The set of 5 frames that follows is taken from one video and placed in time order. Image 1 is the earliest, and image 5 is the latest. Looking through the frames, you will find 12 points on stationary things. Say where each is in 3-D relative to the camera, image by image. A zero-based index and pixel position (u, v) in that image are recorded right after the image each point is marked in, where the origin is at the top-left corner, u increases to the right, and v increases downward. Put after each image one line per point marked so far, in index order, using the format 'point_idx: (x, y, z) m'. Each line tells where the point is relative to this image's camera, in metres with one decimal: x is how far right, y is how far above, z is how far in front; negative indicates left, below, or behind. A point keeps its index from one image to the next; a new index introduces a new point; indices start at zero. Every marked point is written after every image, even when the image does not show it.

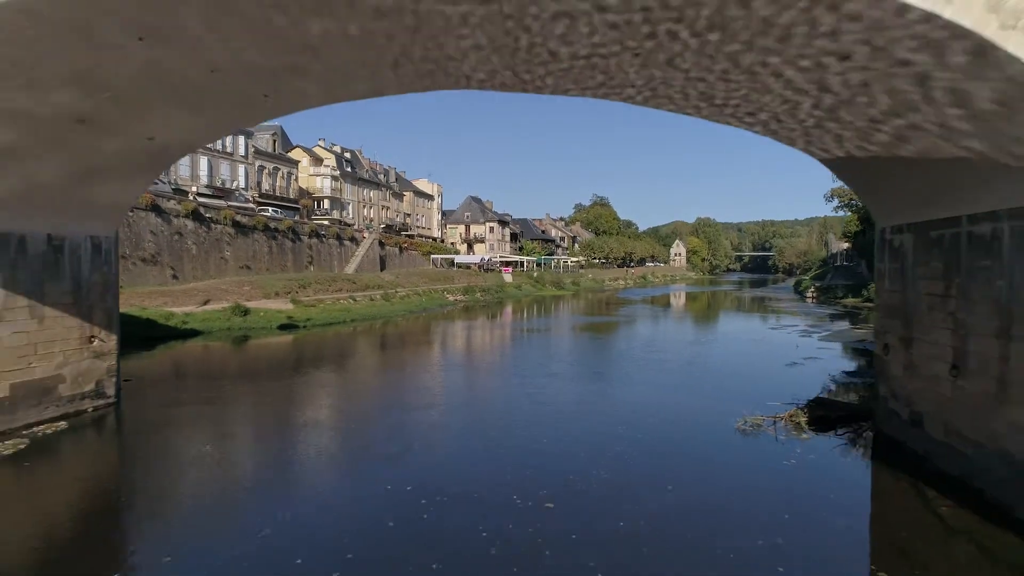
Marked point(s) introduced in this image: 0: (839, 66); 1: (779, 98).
0: (+2.6, +1.8, +4.7) m
1: (+2.6, +1.9, +5.7) m
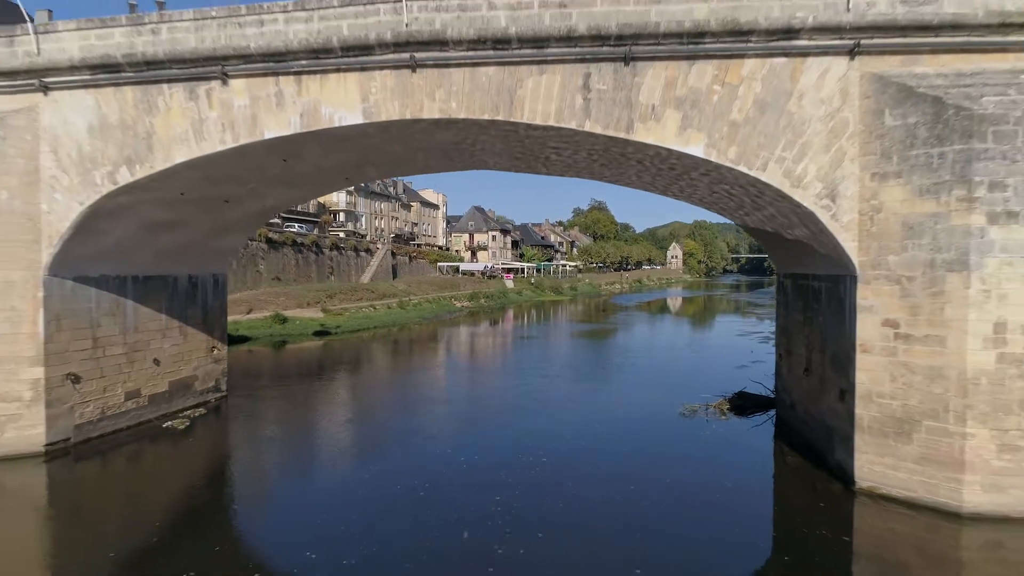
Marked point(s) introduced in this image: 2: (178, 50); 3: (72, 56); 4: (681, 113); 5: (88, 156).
0: (+2.8, +1.3, +7.7) m
1: (+2.7, +1.4, +8.7) m
2: (-4.2, +3.0, +7.4) m
3: (-5.7, +3.0, +7.6) m
4: (+2.0, +2.0, +6.8) m
5: (-5.6, +1.7, +7.7) m
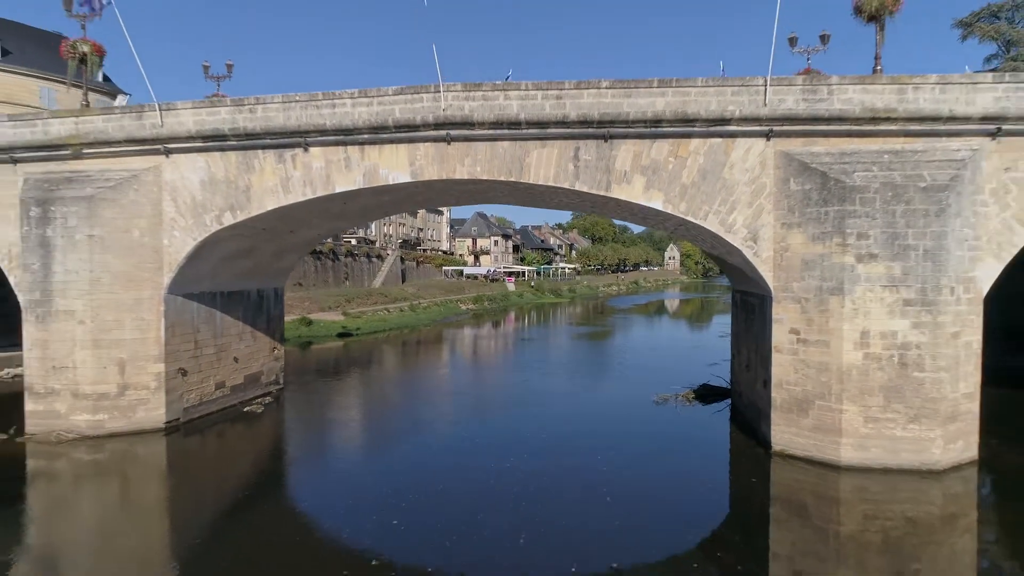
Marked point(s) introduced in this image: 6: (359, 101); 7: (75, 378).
0: (+2.9, +1.1, +10.2) m
1: (+2.9, +1.1, +11.2) m
2: (-4.1, +2.7, +9.9) m
3: (-5.6, +2.8, +10.1) m
4: (+2.1, +1.7, +9.3) m
5: (-5.5, +1.5, +10.2) m
6: (-2.6, +3.1, +9.8) m
7: (-7.5, -1.6, +10.1) m
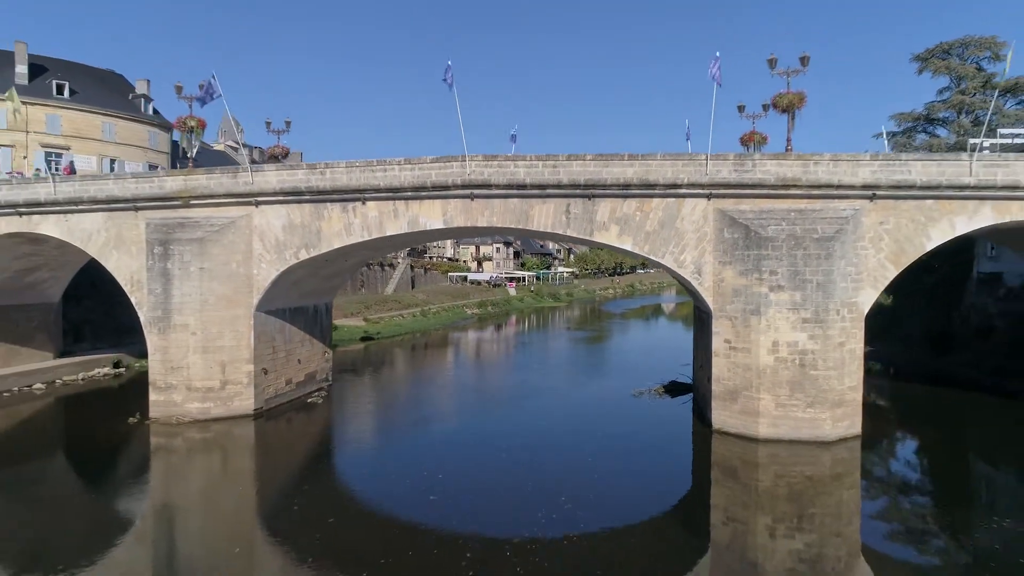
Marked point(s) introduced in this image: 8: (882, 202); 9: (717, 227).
0: (+3.1, +0.6, +13.4) m
1: (+3.1, +0.7, +14.4) m
2: (-3.9, +2.3, +13.1) m
3: (-5.4, +2.3, +13.3) m
4: (+2.3, +1.3, +12.5) m
5: (-5.3, +1.0, +13.4) m
6: (-2.4, +2.7, +13.0) m
7: (-7.3, -2.0, +13.3) m
8: (+7.4, +1.7, +11.8) m
9: (+4.2, +1.3, +12.1) m
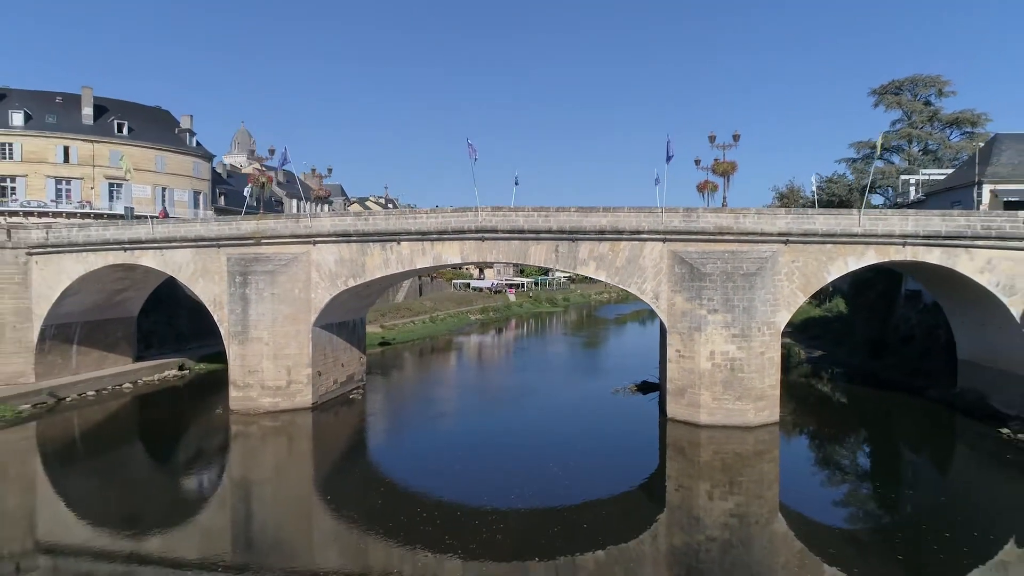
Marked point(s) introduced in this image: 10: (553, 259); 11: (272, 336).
0: (+3.1, 0.0, +17.2) m
1: (+3.1, +0.1, +18.1) m
2: (-3.9, +1.7, +16.9) m
3: (-5.4, +1.7, +17.1) m
4: (+2.3, +0.7, +16.3) m
5: (-5.2, +0.4, +17.2) m
6: (-2.3, +2.1, +16.7) m
7: (-7.3, -2.6, +17.1) m
8: (+7.5, +1.1, +15.6) m
9: (+4.3, +0.7, +15.9) m
10: (+1.1, +0.8, +16.4) m
11: (-7.0, -1.4, +17.0) m
